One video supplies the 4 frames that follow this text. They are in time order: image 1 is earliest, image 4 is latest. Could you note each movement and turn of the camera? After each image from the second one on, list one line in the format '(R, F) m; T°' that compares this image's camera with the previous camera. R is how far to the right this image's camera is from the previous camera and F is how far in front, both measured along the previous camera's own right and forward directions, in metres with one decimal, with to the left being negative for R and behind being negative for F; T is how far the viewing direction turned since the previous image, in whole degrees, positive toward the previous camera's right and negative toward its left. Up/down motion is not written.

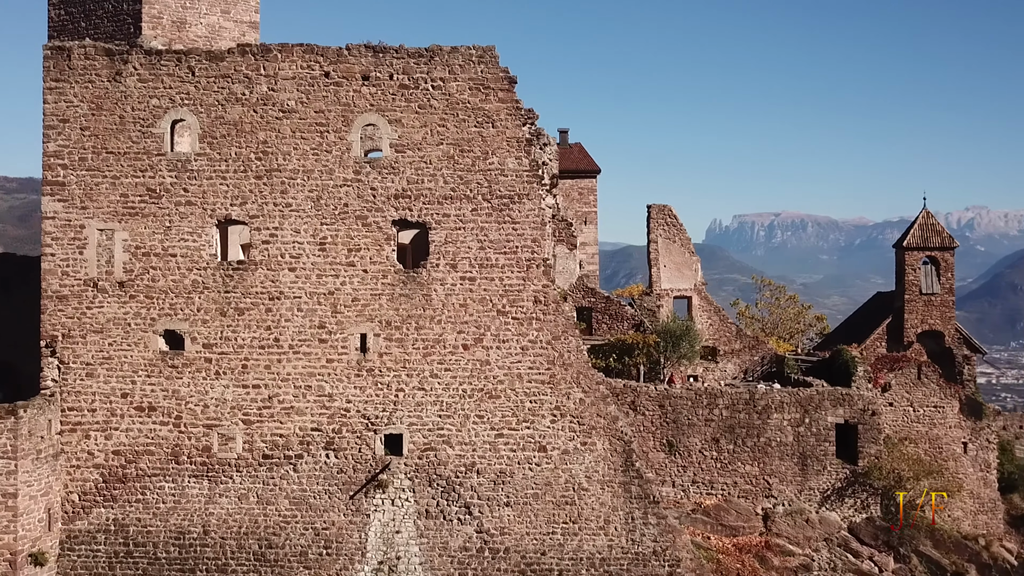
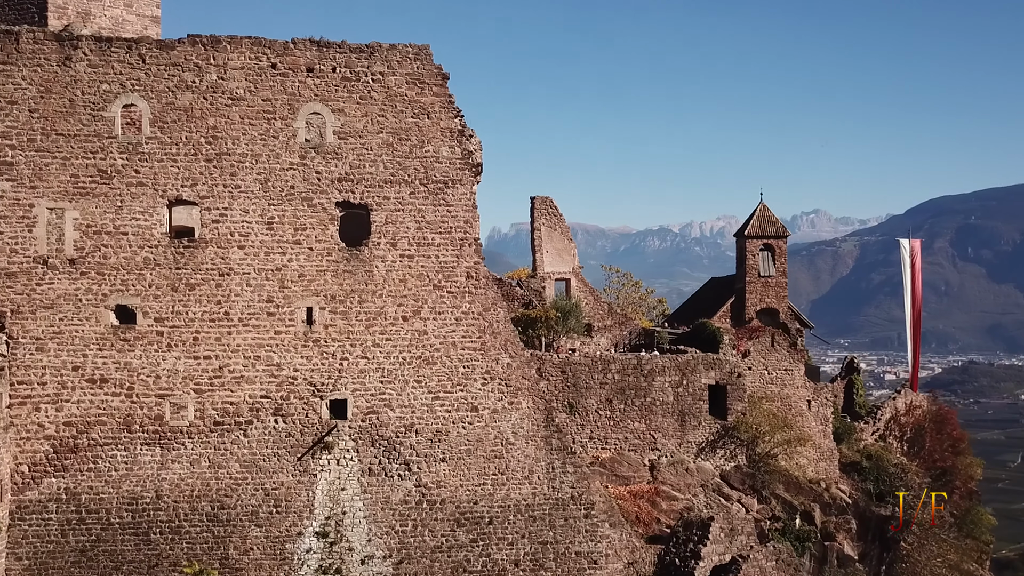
(-2.3, -1.3) m; +12°
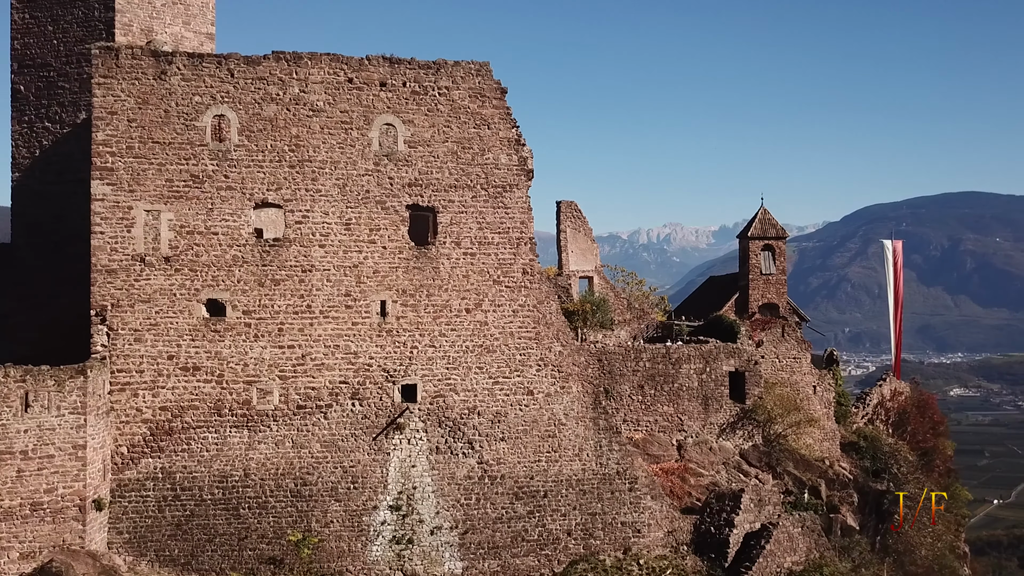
(-1.7, -1.5) m; +3°
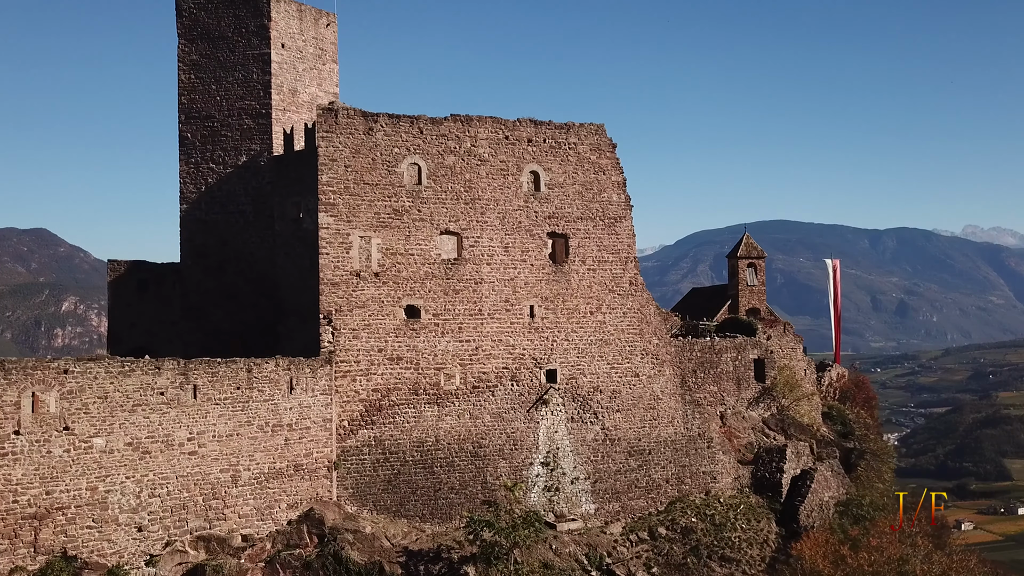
(-5.7, -4.5) m; +10°
